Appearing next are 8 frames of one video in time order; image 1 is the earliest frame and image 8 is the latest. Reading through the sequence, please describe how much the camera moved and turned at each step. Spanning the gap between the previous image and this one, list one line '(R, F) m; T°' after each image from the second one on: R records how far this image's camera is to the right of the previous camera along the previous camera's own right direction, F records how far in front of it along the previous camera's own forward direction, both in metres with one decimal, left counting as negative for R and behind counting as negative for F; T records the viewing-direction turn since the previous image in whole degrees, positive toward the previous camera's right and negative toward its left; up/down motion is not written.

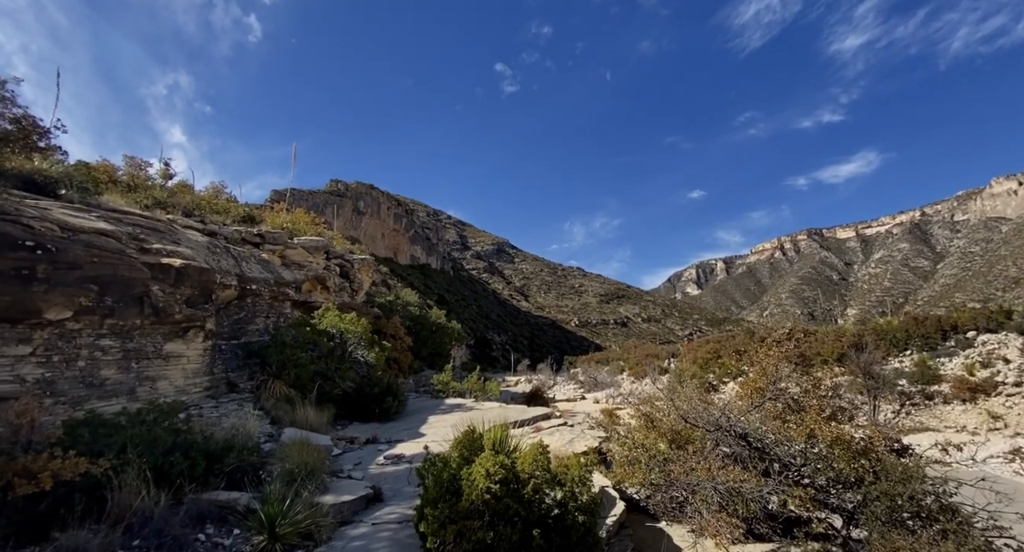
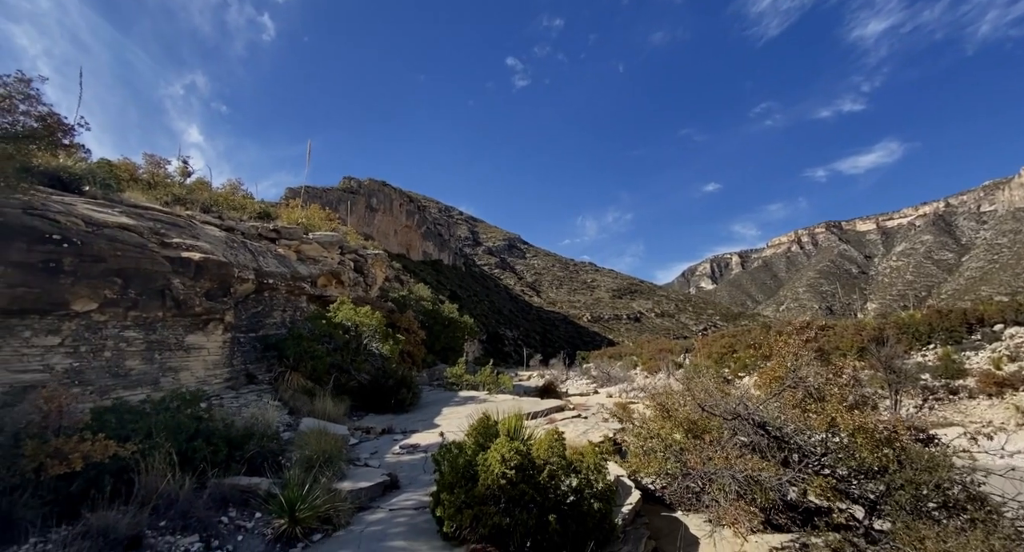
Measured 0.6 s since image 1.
(0.0, 0.0) m; -2°
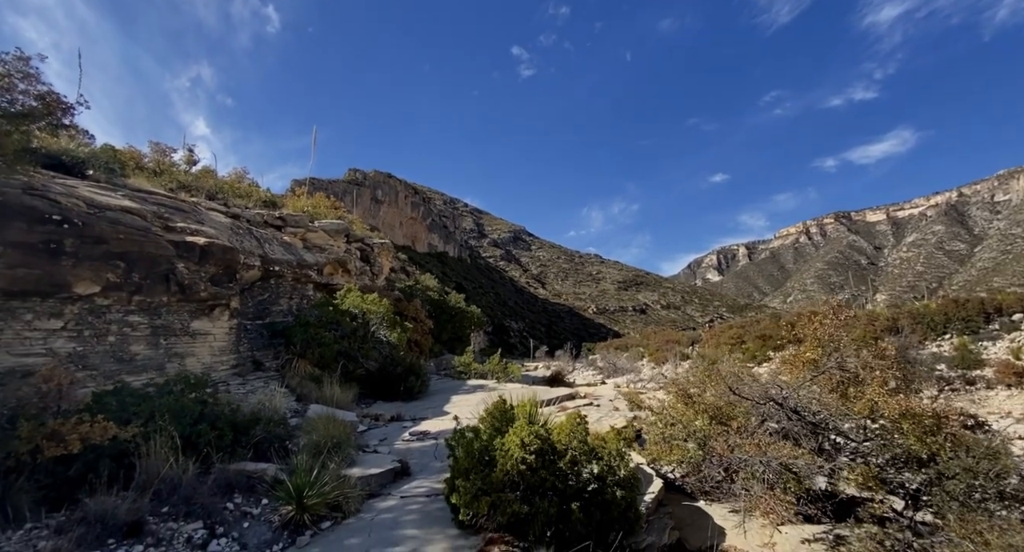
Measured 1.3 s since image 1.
(-0.1, +0.2) m; -1°
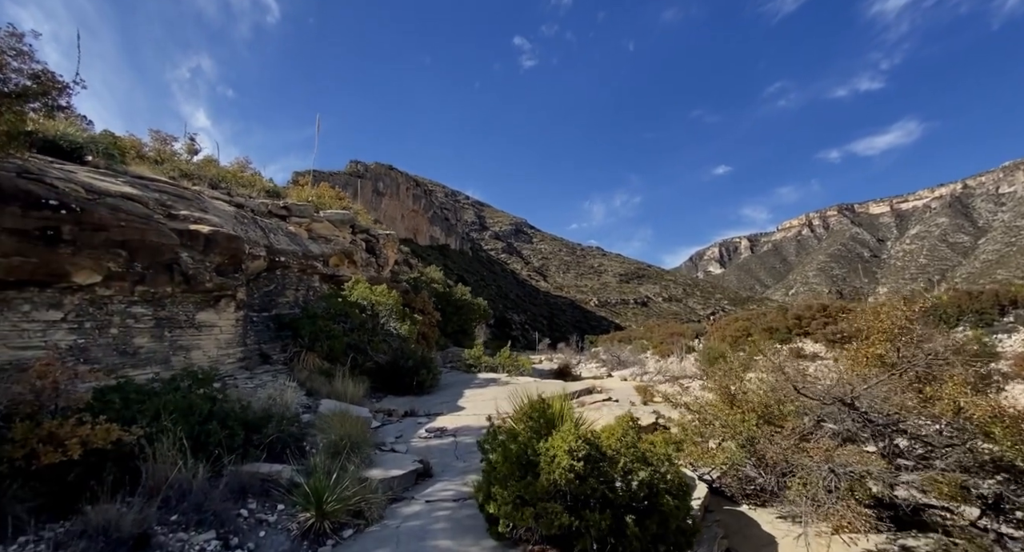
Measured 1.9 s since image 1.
(-0.2, +0.3) m; 0°
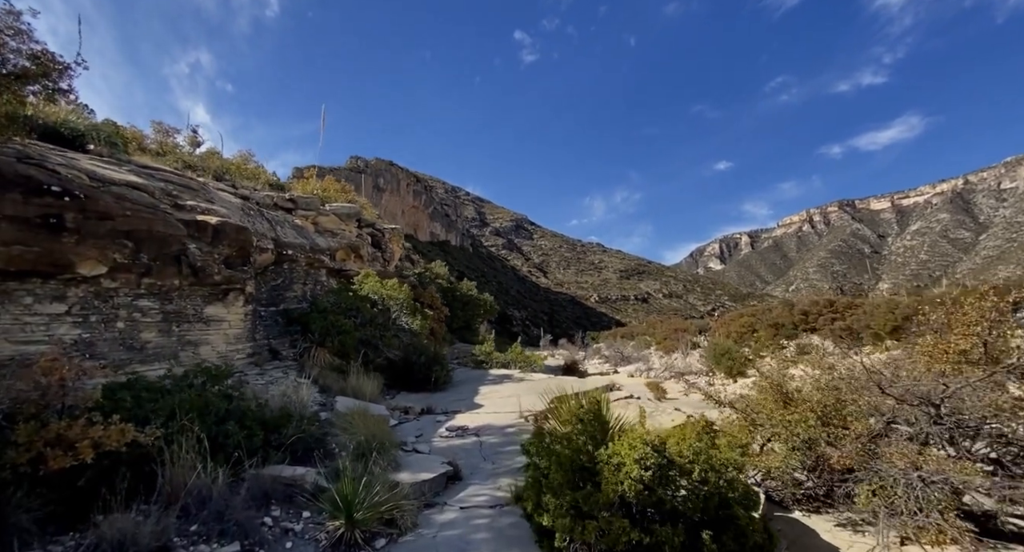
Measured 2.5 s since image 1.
(-0.3, +0.2) m; 0°
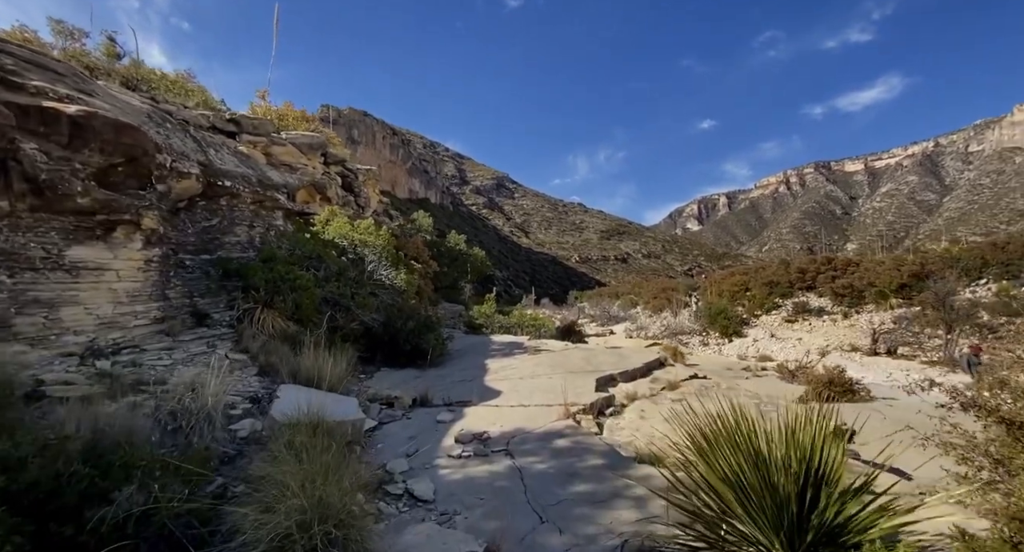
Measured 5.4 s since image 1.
(-0.5, +1.9) m; +3°
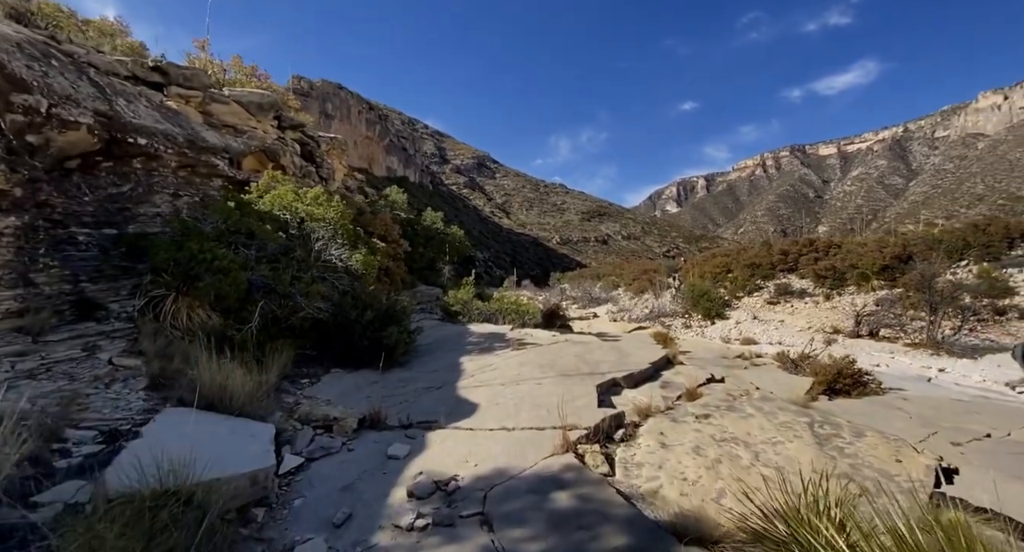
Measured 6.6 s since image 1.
(0.0, +1.0) m; +3°
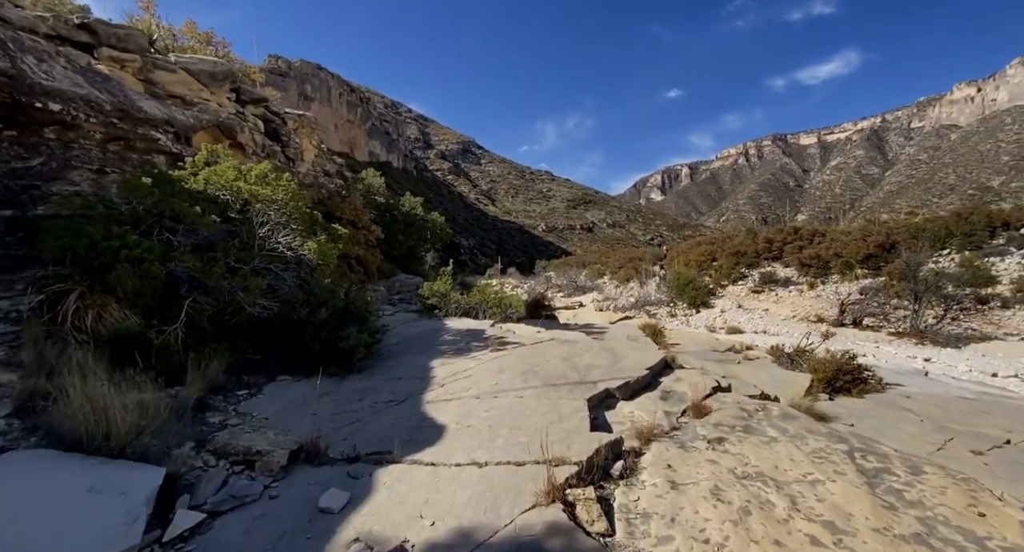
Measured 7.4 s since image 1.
(+0.1, +0.6) m; +2°
